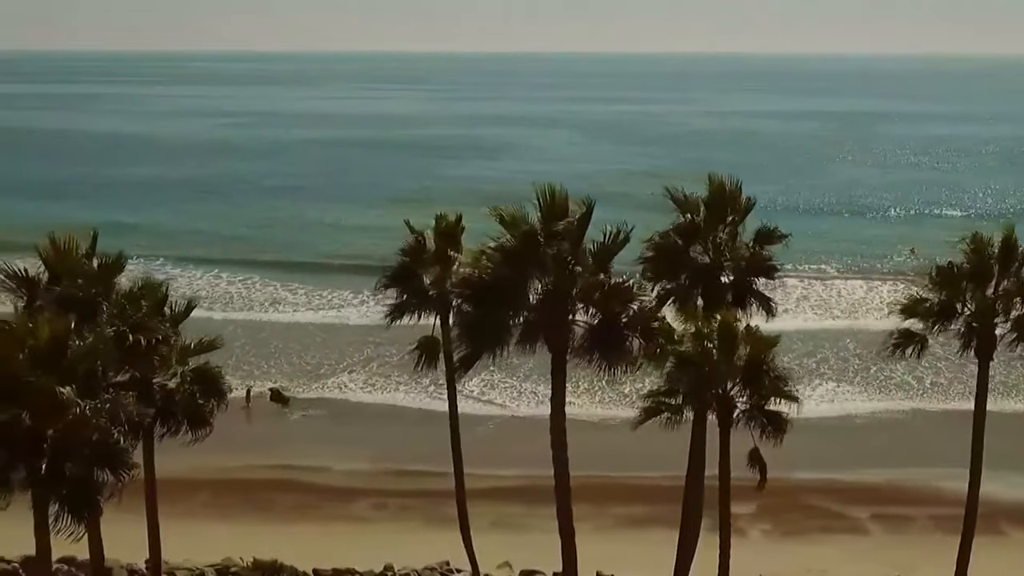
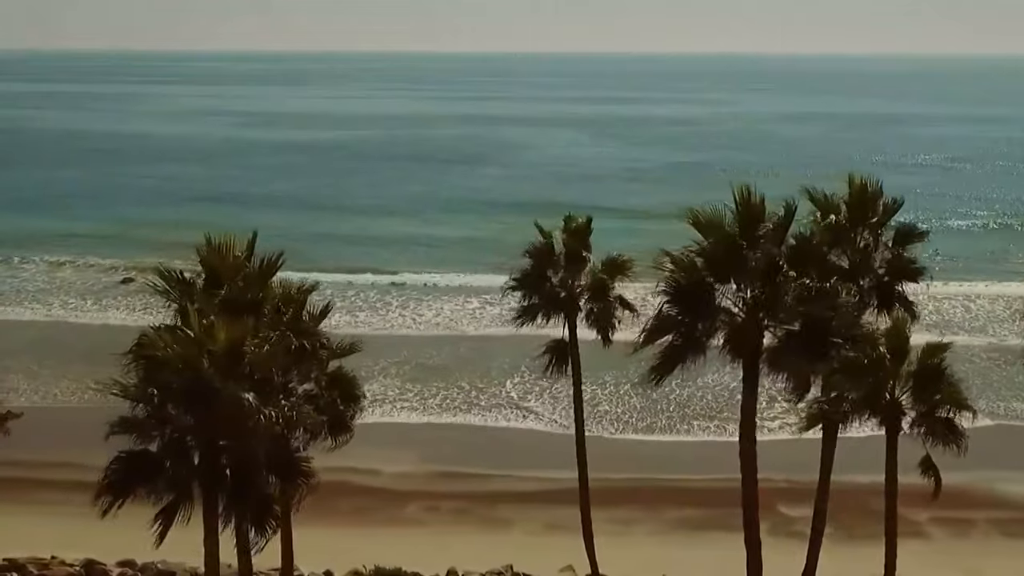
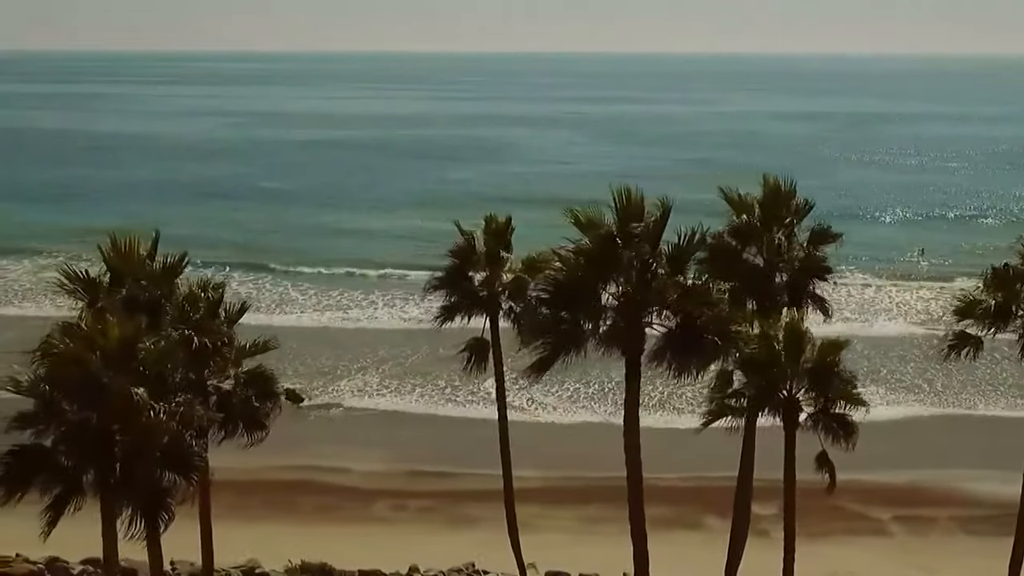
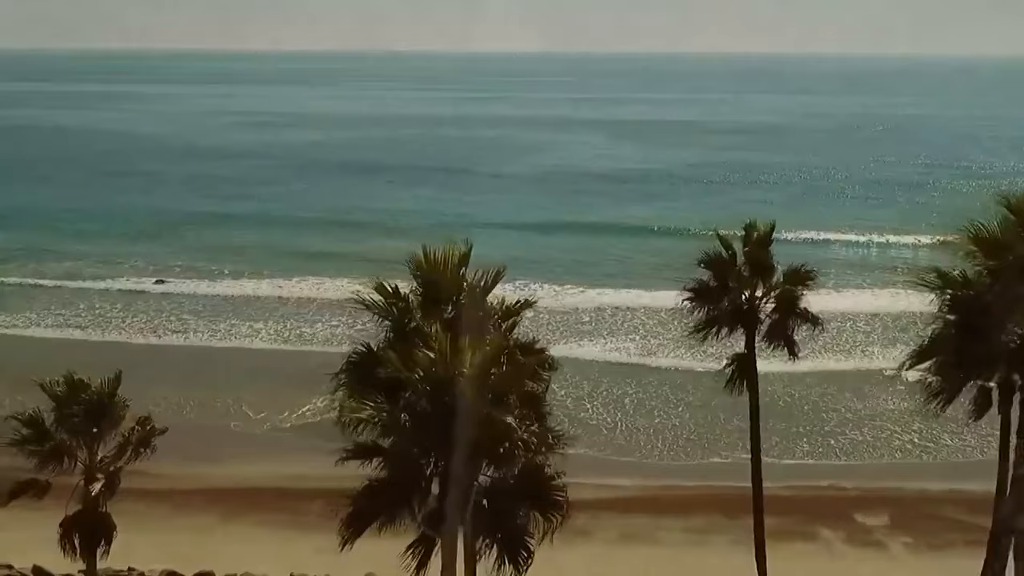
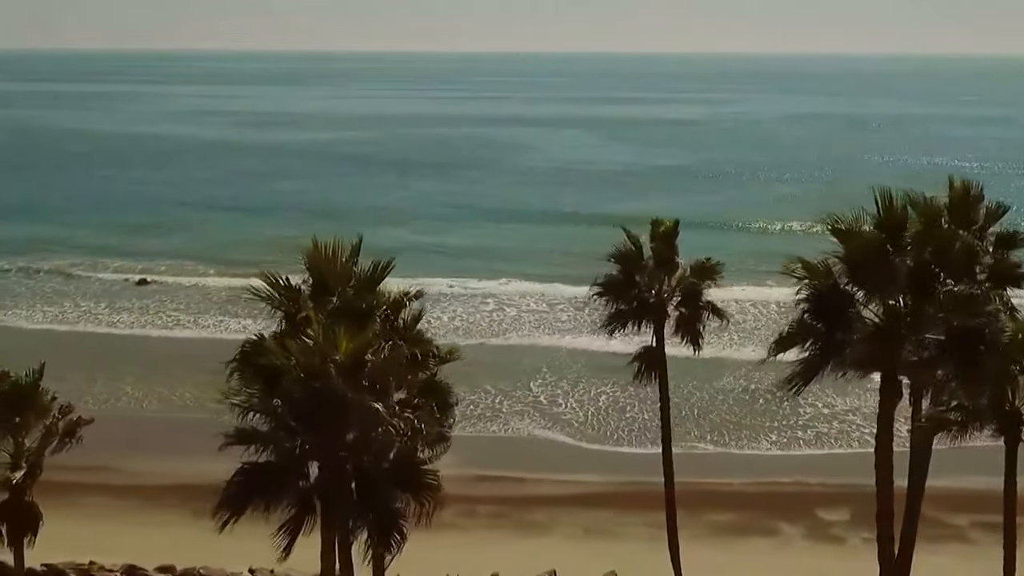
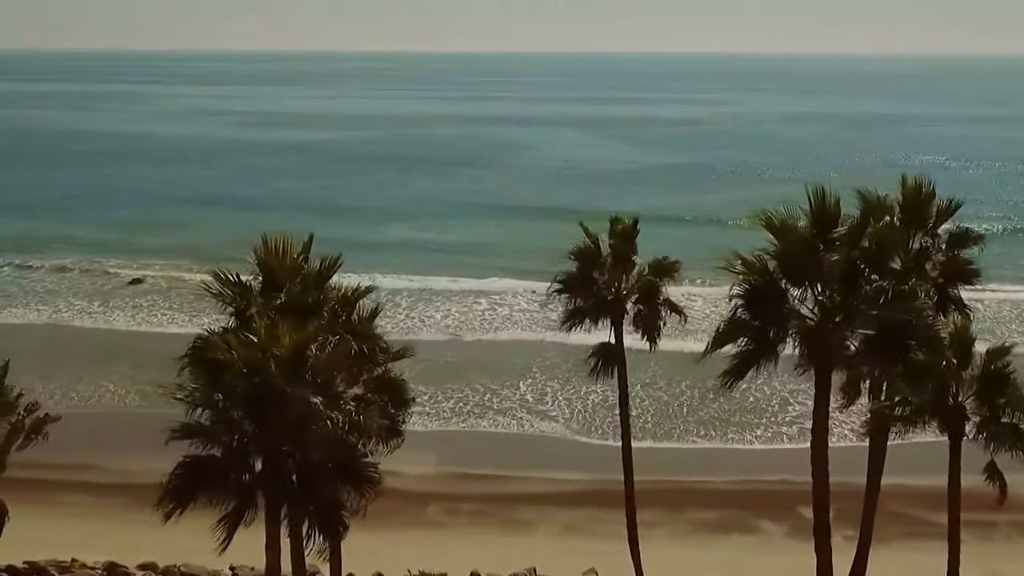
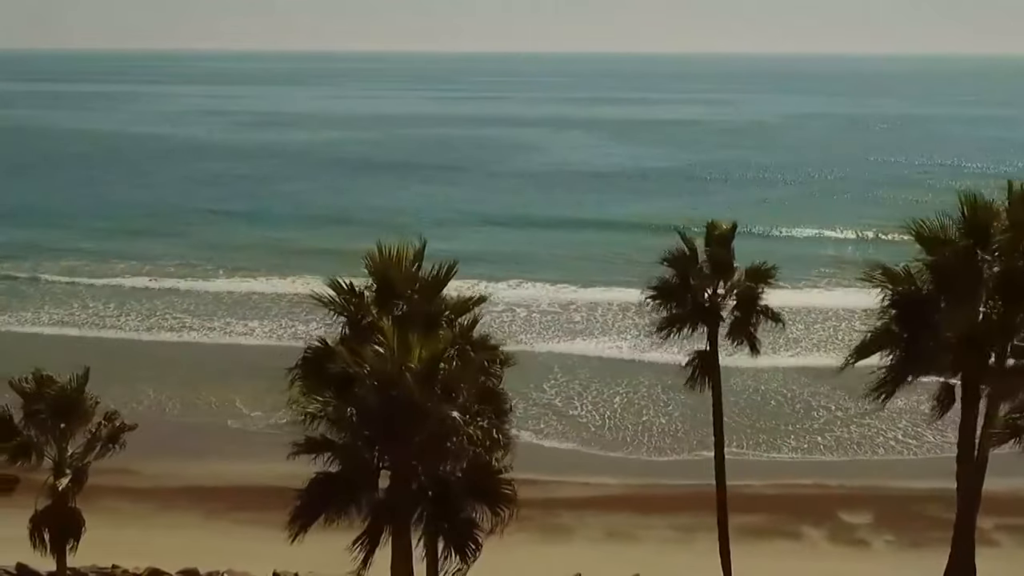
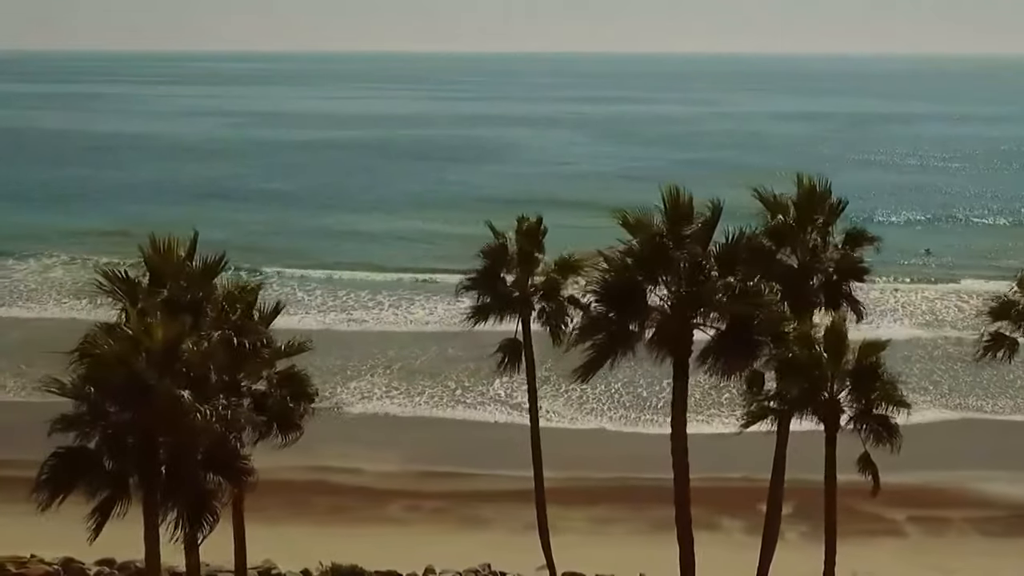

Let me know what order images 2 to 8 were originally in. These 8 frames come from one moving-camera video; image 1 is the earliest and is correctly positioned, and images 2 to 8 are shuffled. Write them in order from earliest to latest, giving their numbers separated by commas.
3, 8, 2, 6, 5, 7, 4
